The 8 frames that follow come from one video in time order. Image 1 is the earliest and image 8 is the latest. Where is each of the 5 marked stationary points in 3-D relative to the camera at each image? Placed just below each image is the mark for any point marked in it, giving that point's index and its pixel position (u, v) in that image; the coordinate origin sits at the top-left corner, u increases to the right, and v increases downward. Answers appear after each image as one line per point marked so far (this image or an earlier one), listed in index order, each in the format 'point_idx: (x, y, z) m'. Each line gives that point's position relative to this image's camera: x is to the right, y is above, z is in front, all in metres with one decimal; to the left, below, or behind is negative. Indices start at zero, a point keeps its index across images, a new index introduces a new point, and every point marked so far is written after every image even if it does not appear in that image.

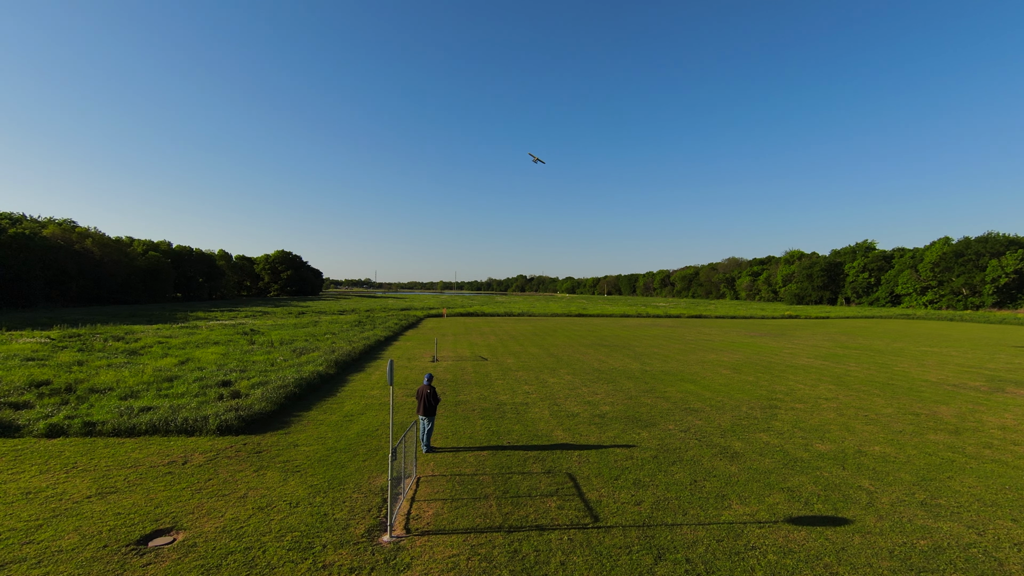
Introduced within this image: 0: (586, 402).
0: (+1.0, -1.5, +6.6) m
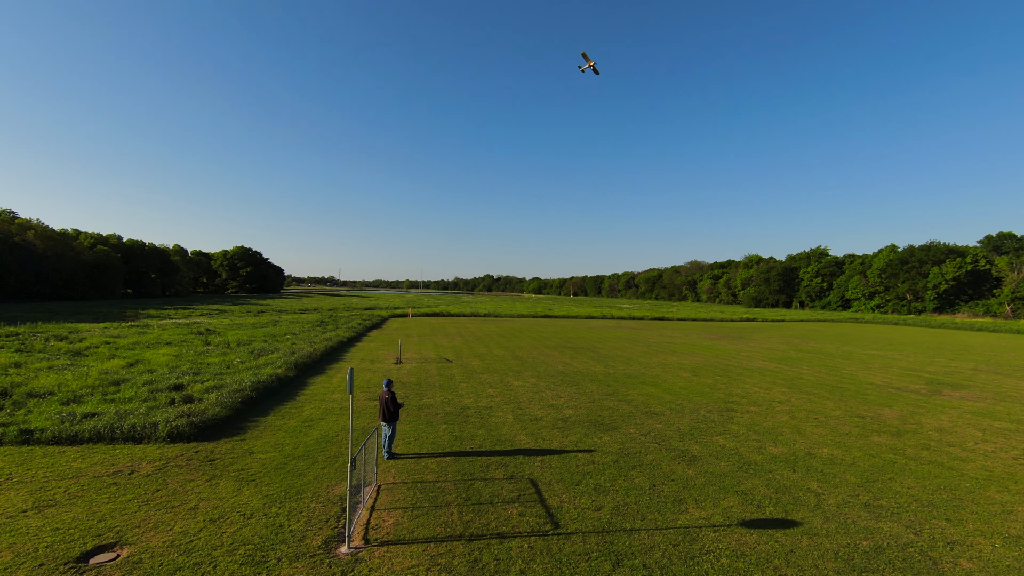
0: (+0.5, -1.5, +6.7) m
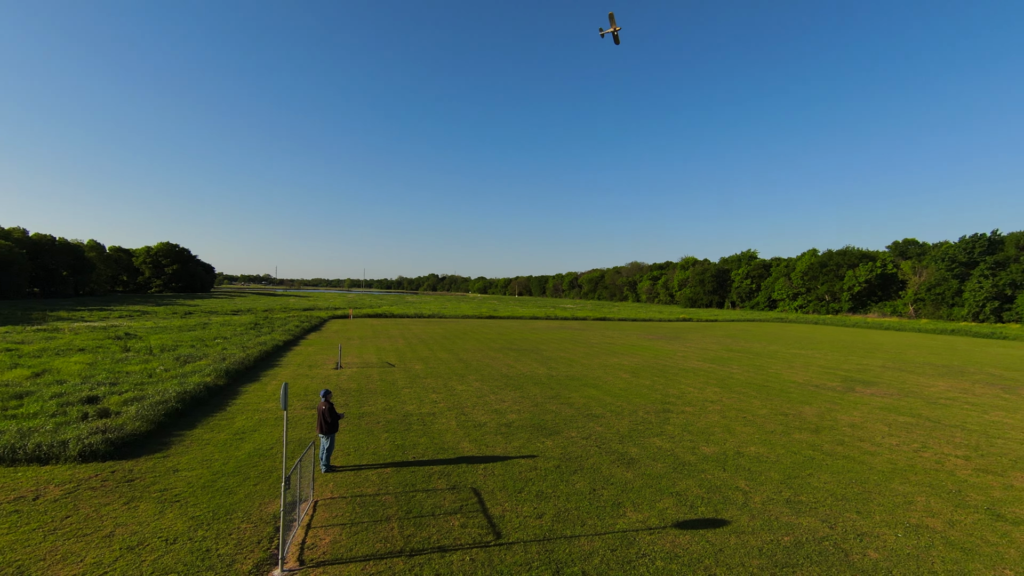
0: (-0.2, -1.6, +6.7) m
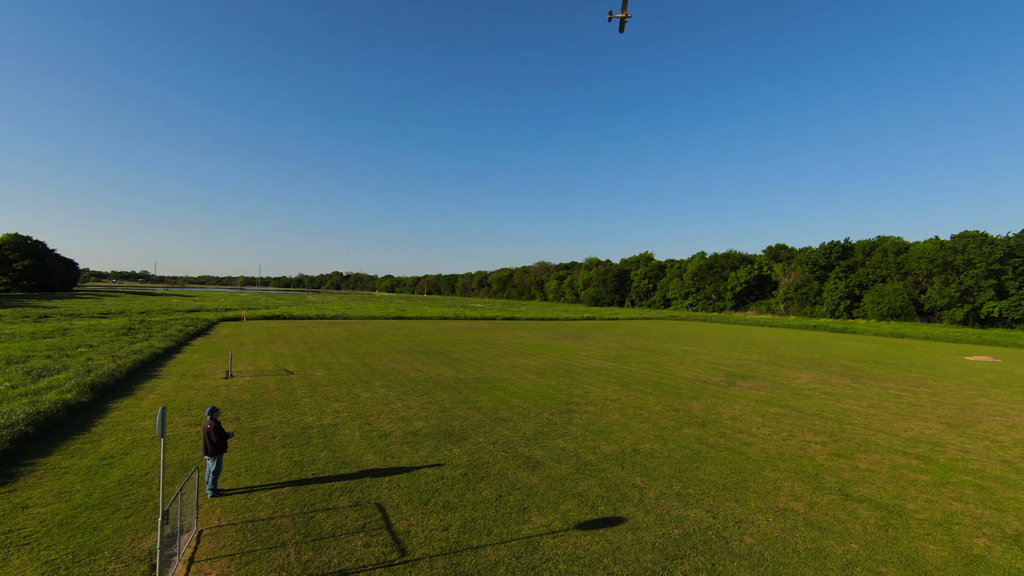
0: (-1.4, -1.7, +6.5) m
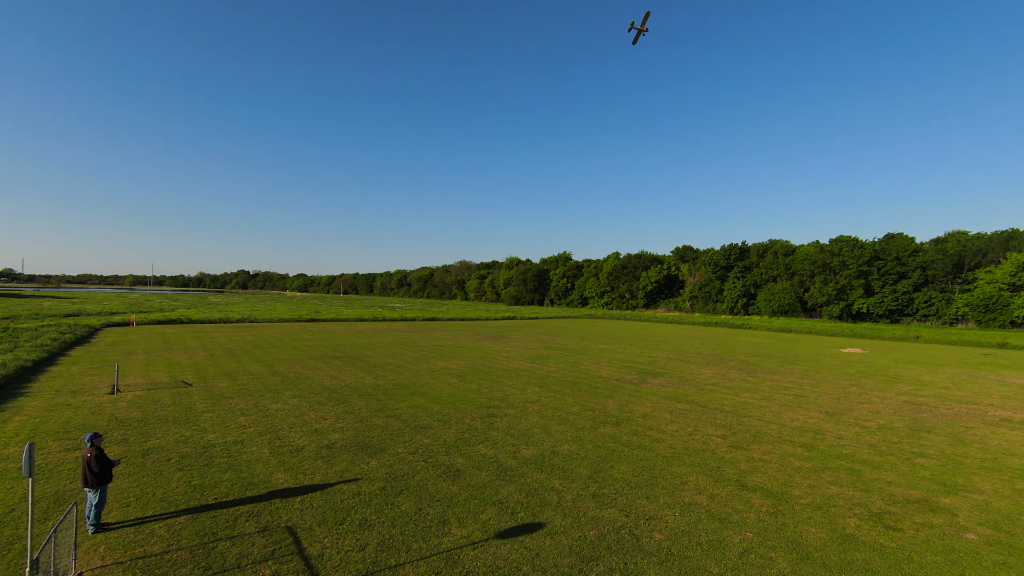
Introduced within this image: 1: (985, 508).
0: (-2.4, -1.7, +6.2) m
1: (+4.0, -1.9, +4.4) m
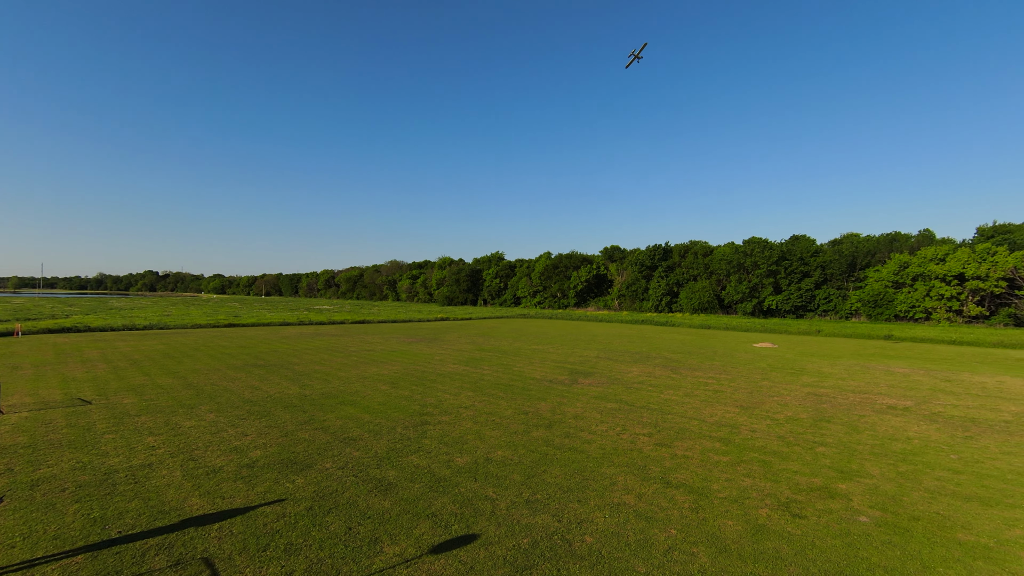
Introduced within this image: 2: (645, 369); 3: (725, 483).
0: (-3.2, -1.9, +5.9) m
1: (+3.4, -1.9, +4.9) m
2: (+3.2, -2.0, +12.3) m
3: (+2.1, -1.9, +5.1) m
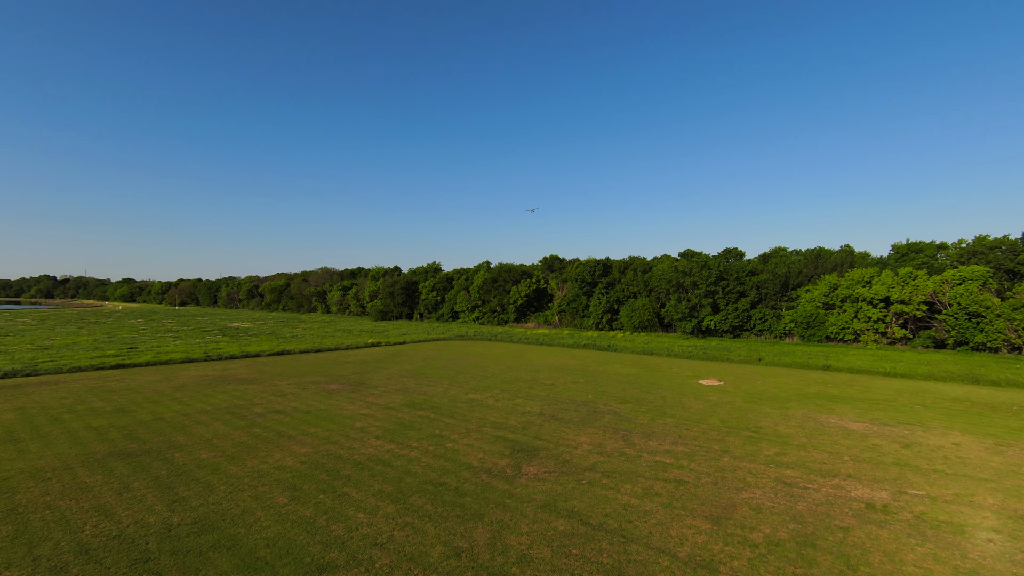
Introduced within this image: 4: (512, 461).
0: (-3.8, -3.2, +3.9) m
1: (+2.9, -3.2, +3.6) m
2: (+1.8, -3.3, +11.0) m
3: (+1.6, -3.2, +3.7) m
4: (0.0, -3.2, +9.7) m
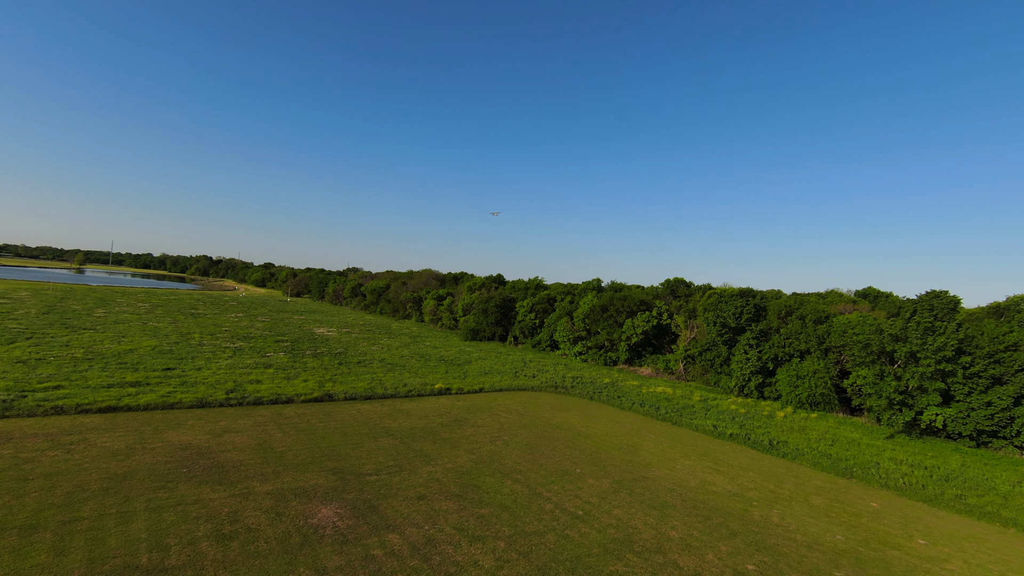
0: (-4.6, -4.6, -2.9) m
1: (+1.9, -5.1, -4.5) m
2: (+2.4, -5.2, +2.9) m
3: (+0.6, -5.0, -4.2) m
4: (+0.4, -5.0, +2.0) m
